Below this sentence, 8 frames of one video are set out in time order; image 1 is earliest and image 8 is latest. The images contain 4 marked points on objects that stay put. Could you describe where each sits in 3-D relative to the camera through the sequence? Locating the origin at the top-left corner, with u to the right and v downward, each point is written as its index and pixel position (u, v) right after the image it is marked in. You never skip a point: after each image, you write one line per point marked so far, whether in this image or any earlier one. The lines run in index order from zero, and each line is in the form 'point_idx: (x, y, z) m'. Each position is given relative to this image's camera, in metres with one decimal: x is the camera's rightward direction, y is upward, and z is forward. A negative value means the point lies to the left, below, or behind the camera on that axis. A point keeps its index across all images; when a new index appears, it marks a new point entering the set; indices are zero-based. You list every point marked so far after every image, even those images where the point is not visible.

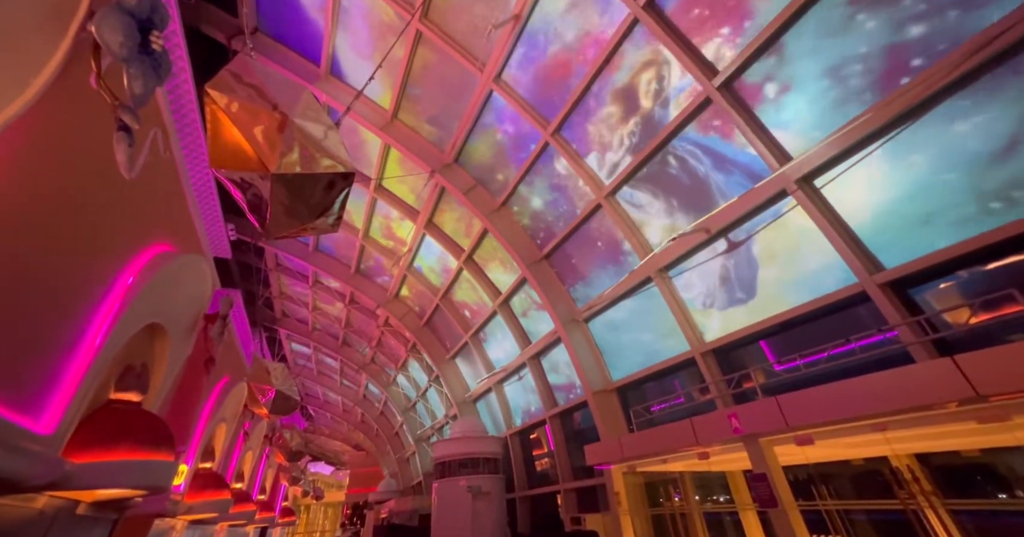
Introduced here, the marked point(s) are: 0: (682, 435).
0: (+2.6, -2.6, +5.5) m
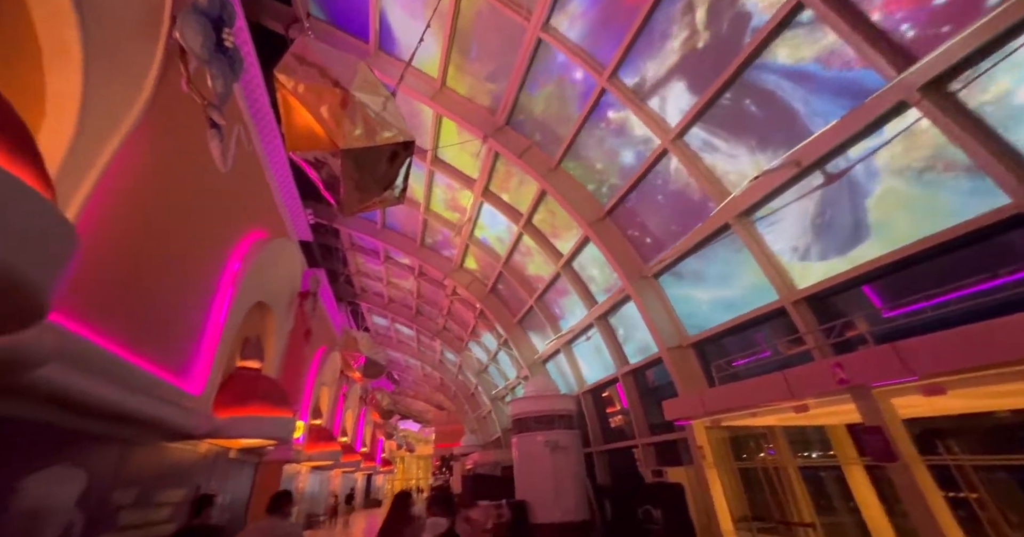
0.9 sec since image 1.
0: (+3.8, -1.8, +5.1) m
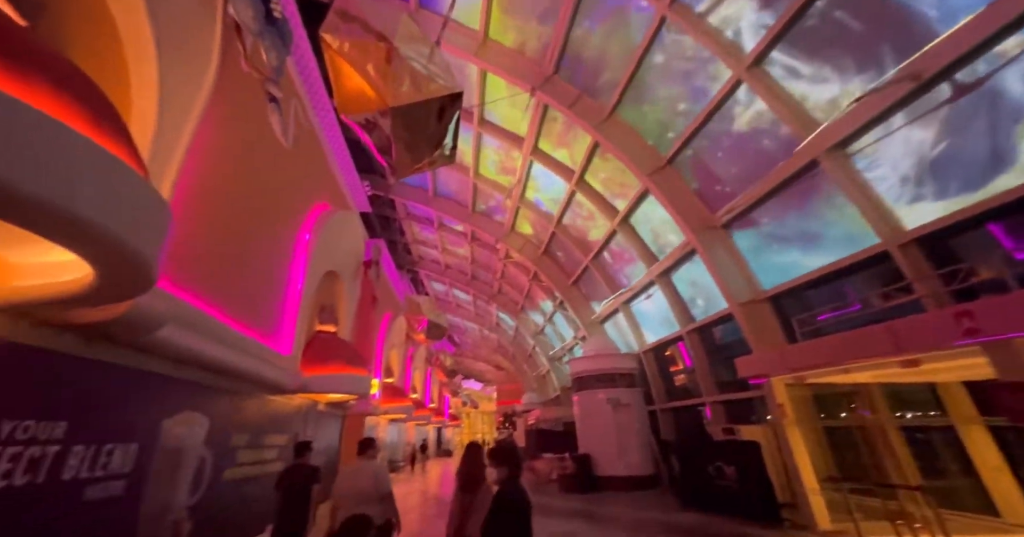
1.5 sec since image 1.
0: (+4.7, -1.0, +4.6) m
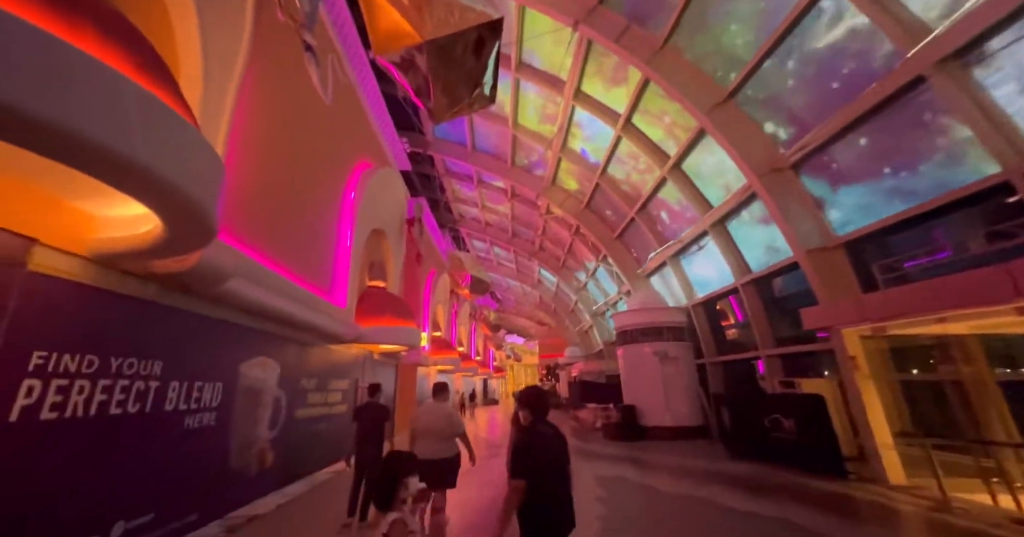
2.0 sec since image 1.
0: (+5.2, -0.2, +4.0) m
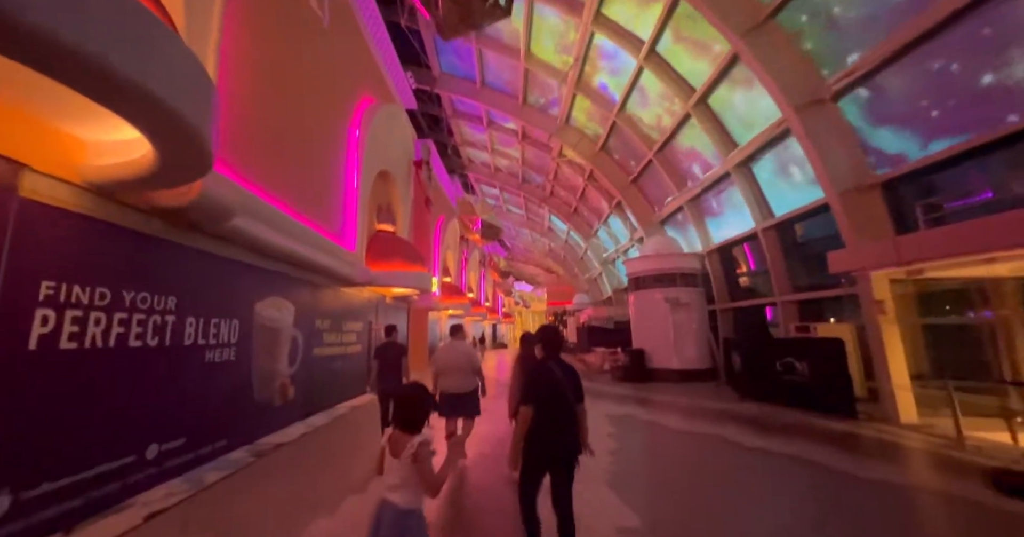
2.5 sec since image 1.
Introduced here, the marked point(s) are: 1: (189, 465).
0: (+5.4, +0.4, +3.7) m
1: (-3.1, -1.9, +3.3) m
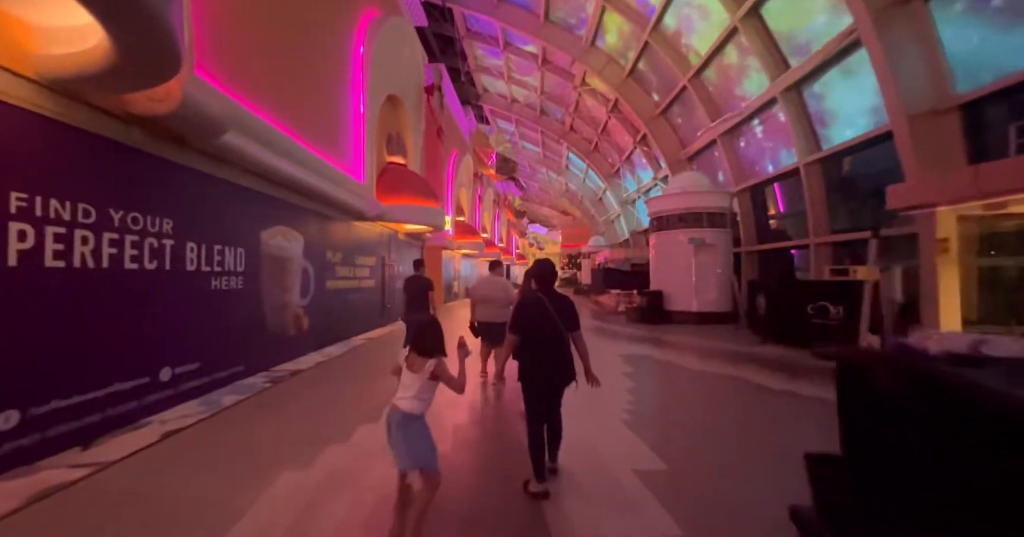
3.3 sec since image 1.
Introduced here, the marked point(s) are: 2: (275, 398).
0: (+5.6, +1.0, +3.0) m
1: (-2.9, -1.1, +3.3) m
2: (-2.4, -1.3, +3.6) m
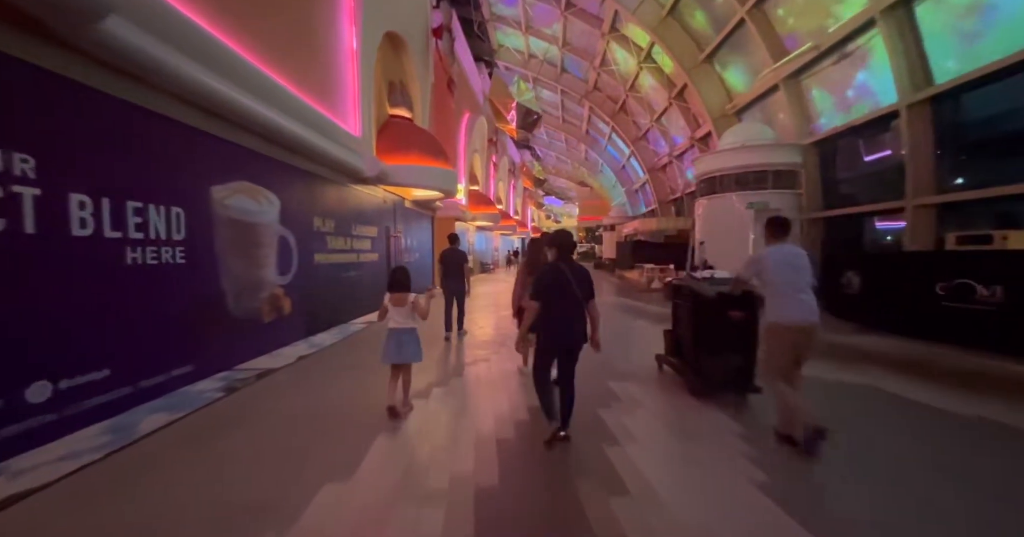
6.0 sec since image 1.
0: (+5.9, +1.2, +1.6) m
1: (-2.6, -0.9, +2.4) m
2: (-2.1, -1.1, +2.6) m
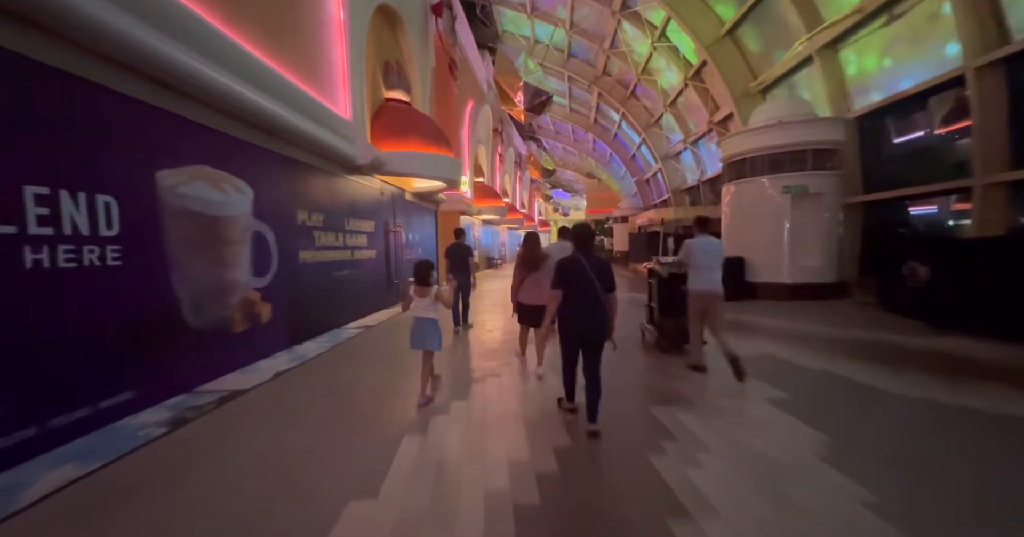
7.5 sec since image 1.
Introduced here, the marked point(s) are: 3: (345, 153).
0: (+5.9, +1.3, +0.8) m
1: (-2.5, -0.9, +1.8) m
2: (-2.0, -1.1, +2.0) m
3: (-2.2, +1.5, +4.7) m
